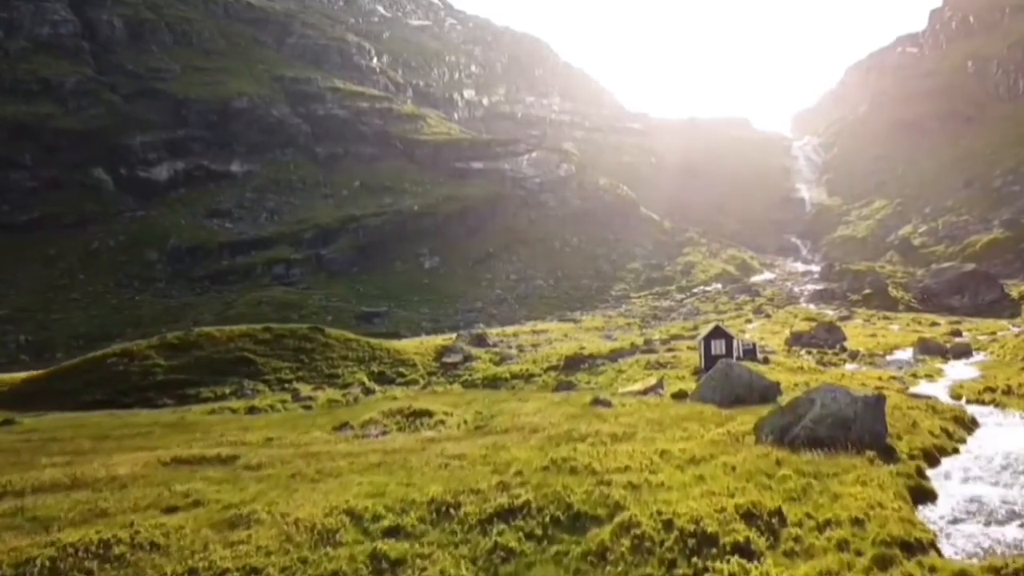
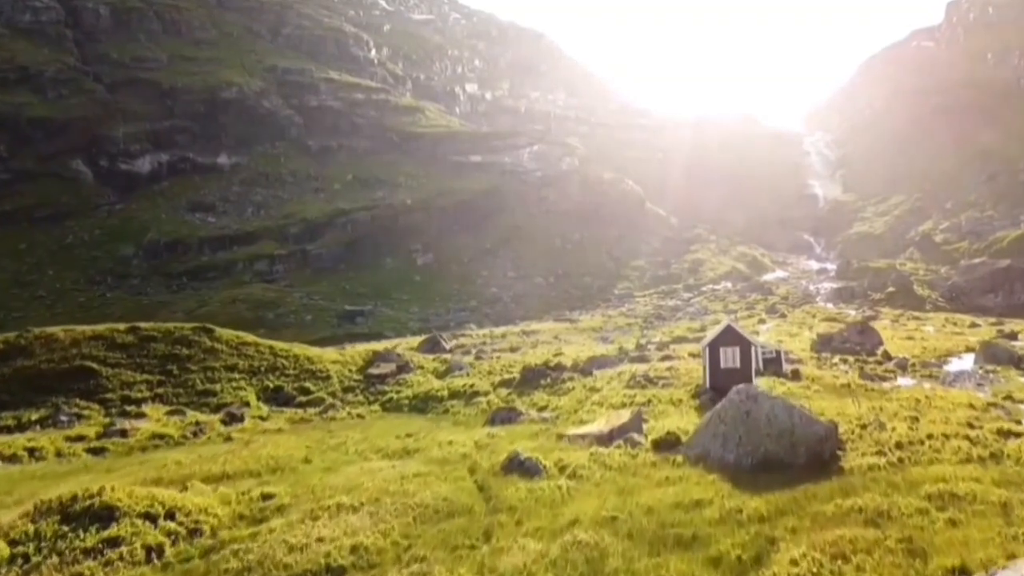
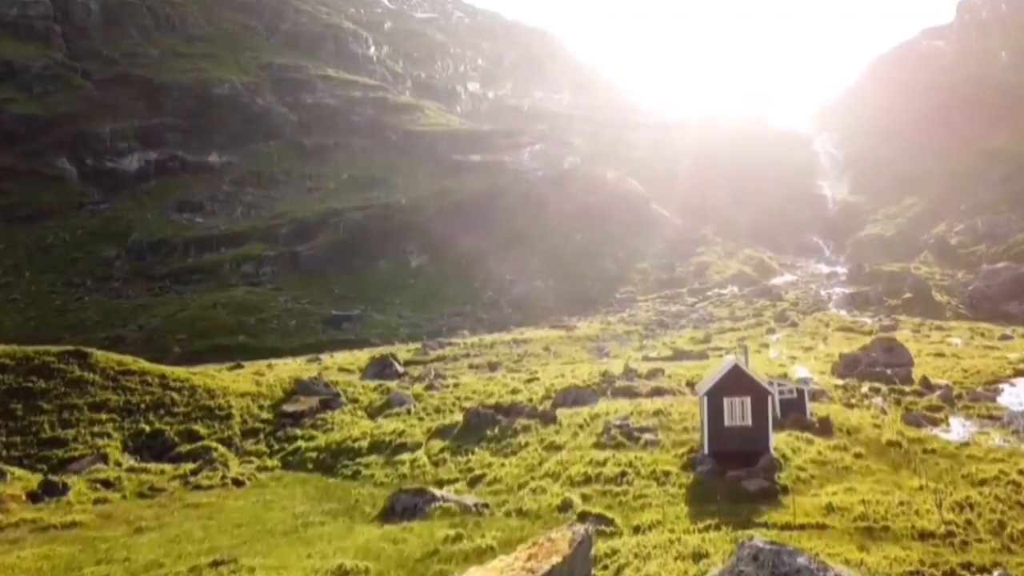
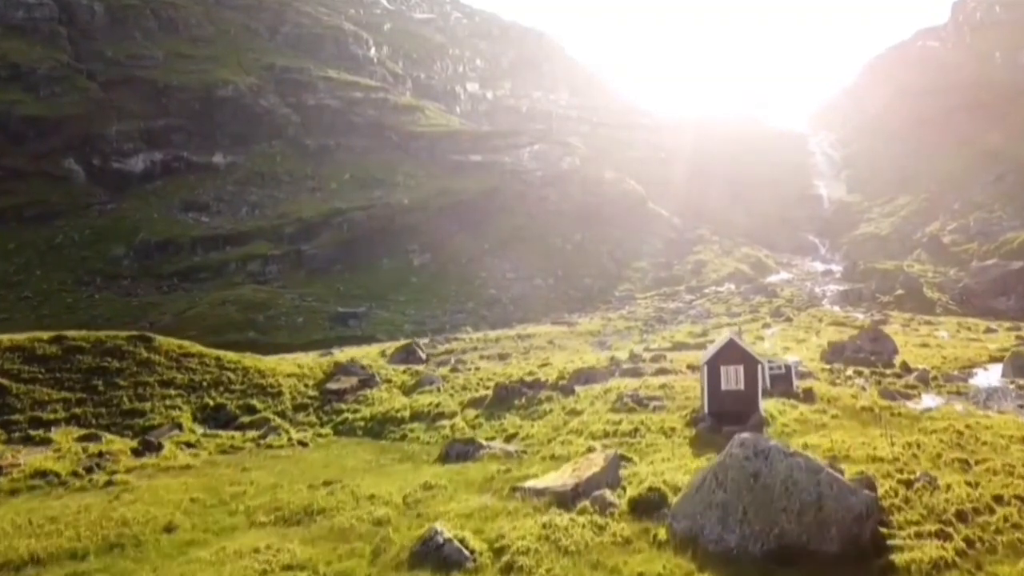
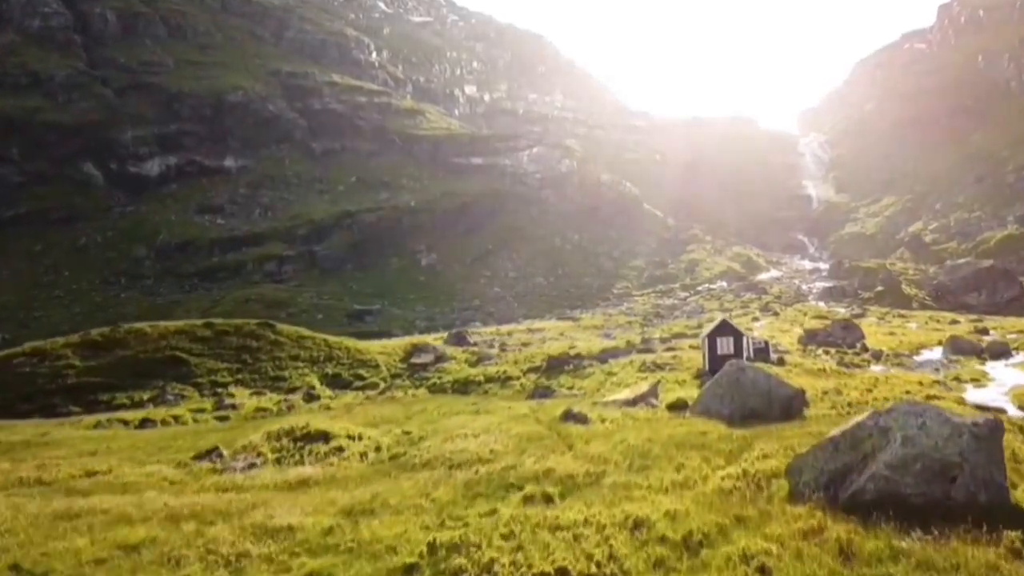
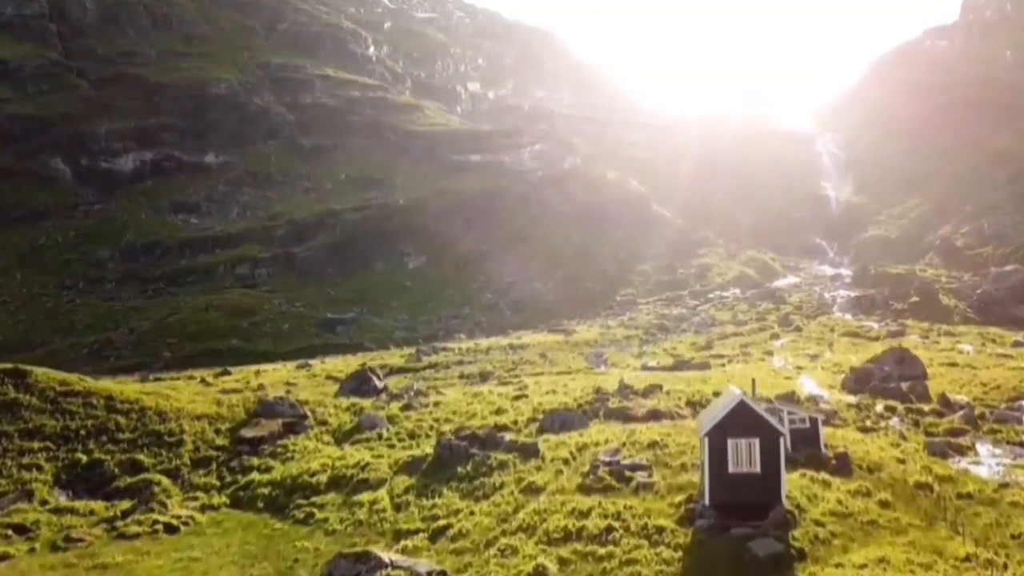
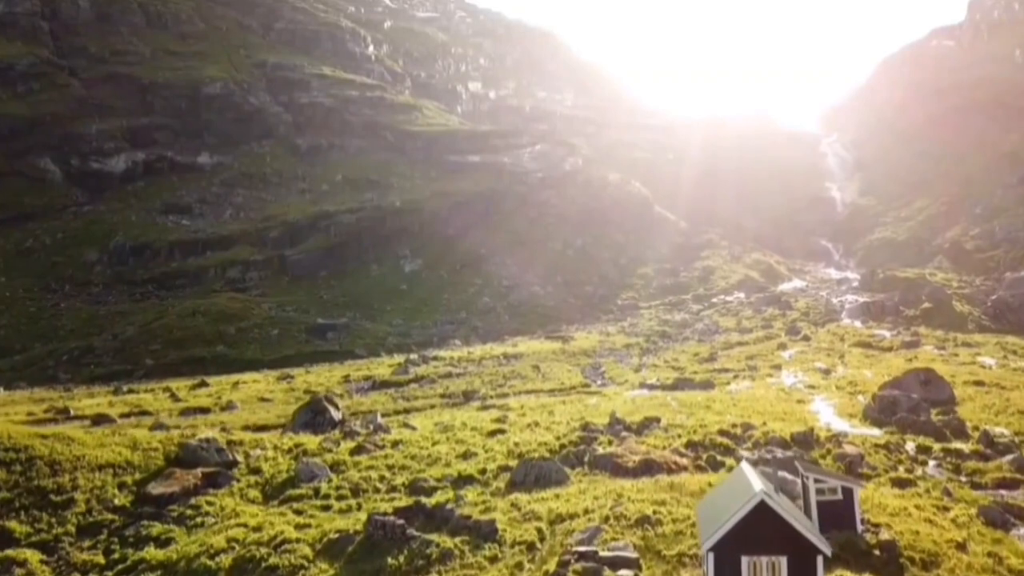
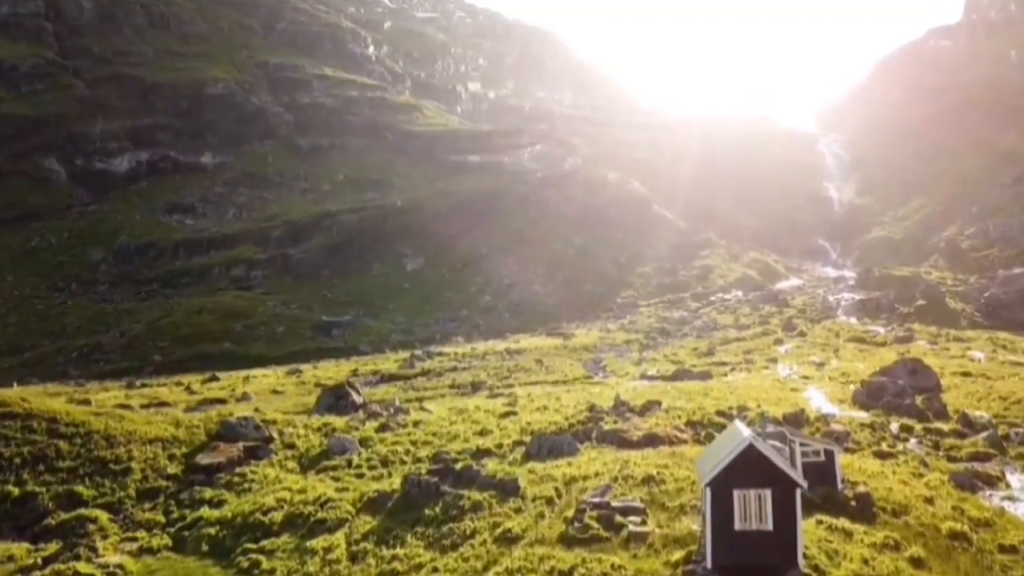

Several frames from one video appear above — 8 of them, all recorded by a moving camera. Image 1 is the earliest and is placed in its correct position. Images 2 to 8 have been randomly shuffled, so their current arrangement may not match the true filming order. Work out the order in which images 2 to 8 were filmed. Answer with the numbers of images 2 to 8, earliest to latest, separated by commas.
5, 2, 4, 3, 6, 8, 7
